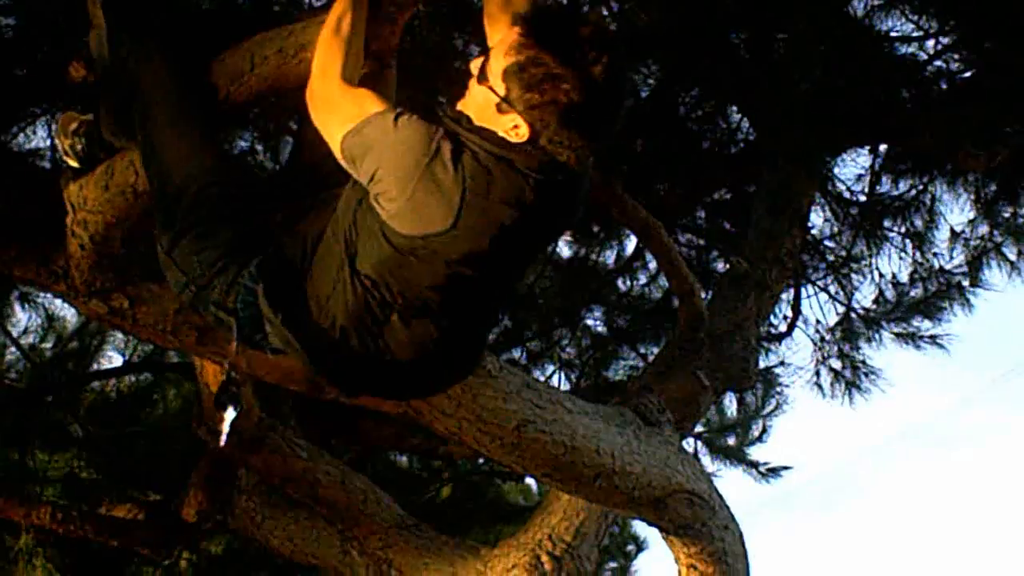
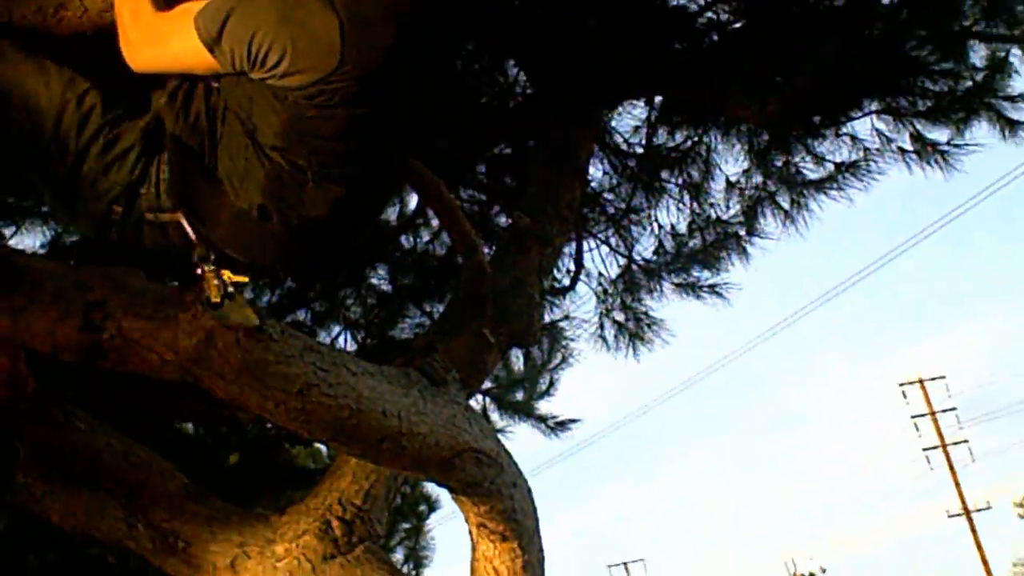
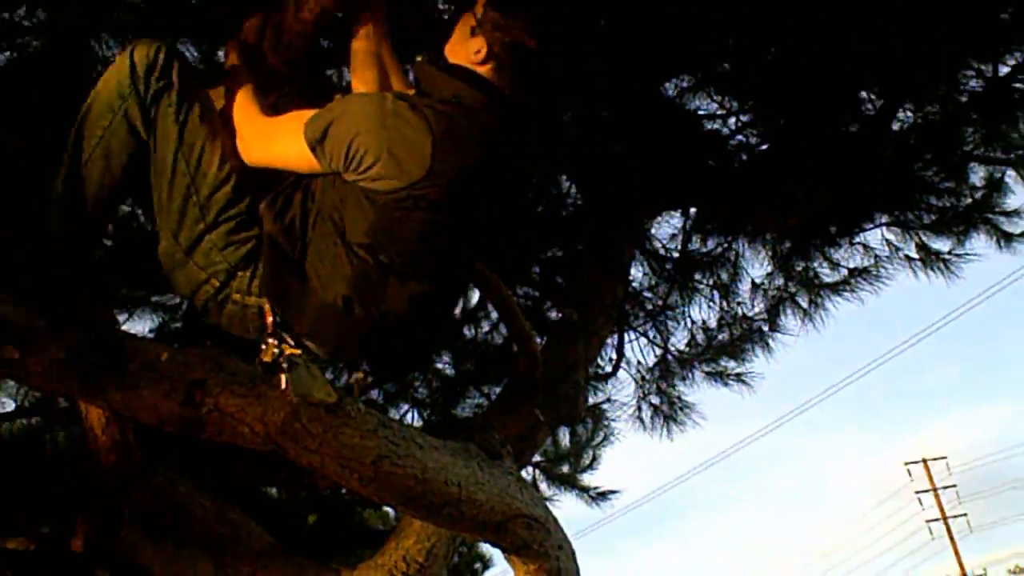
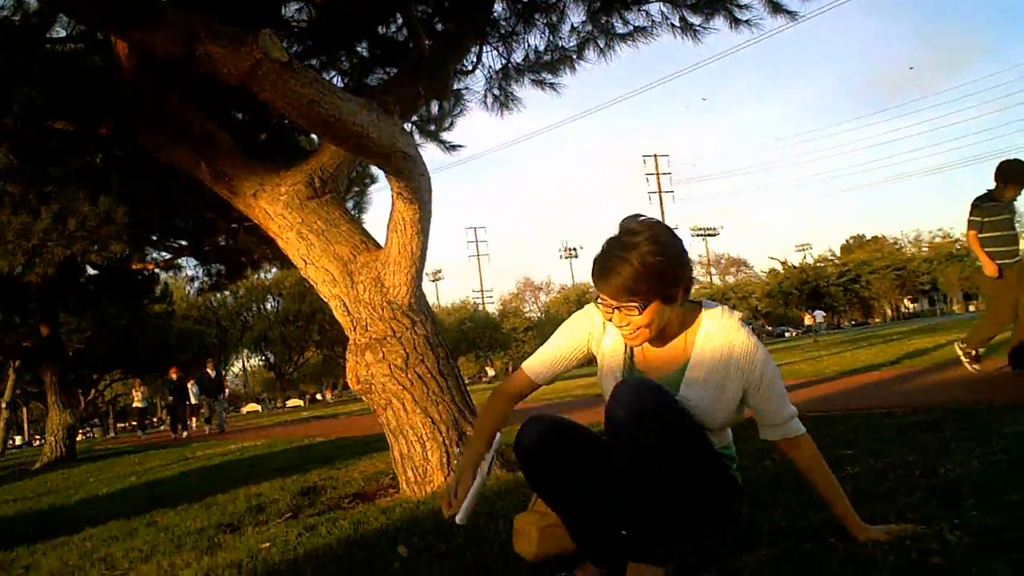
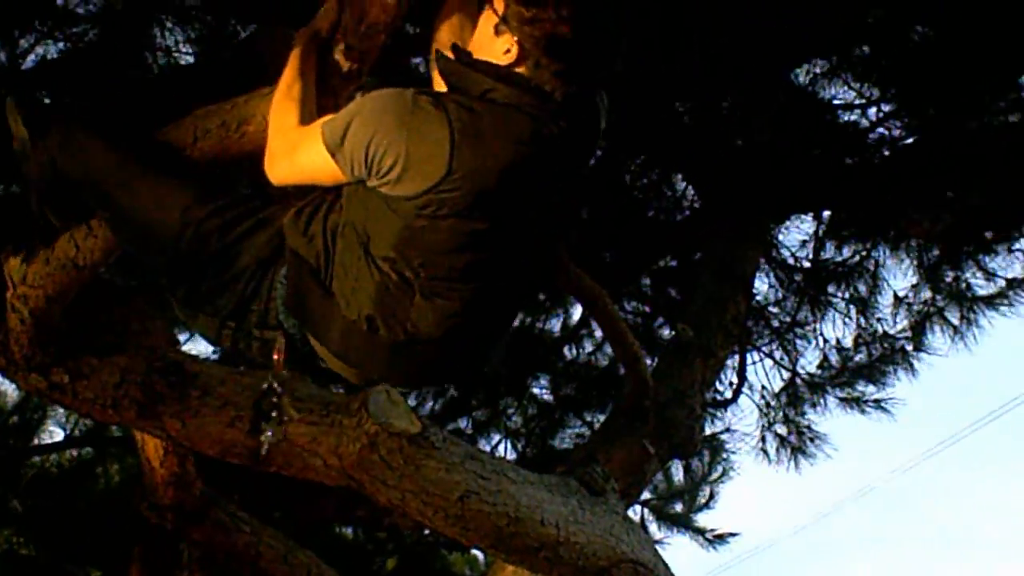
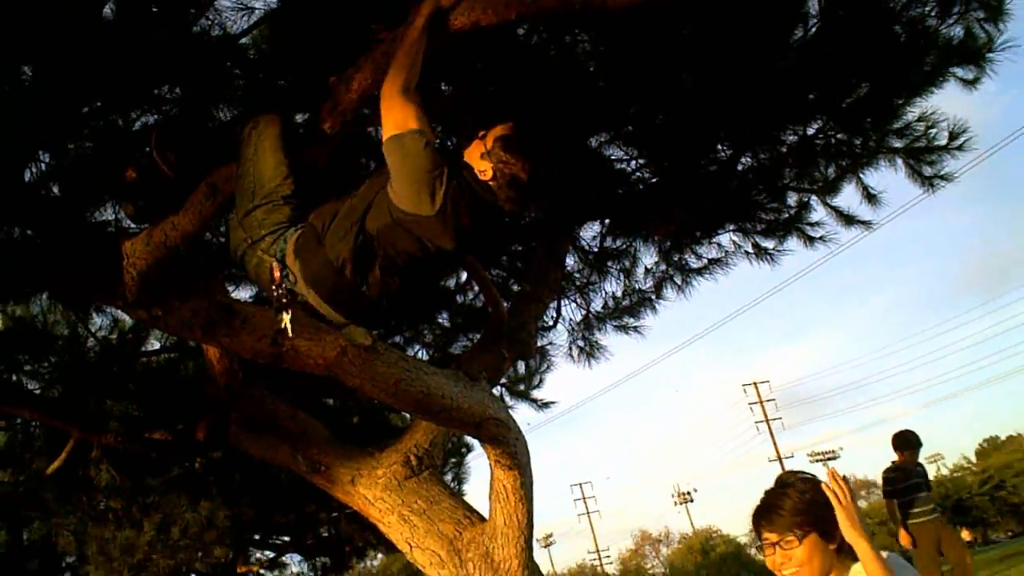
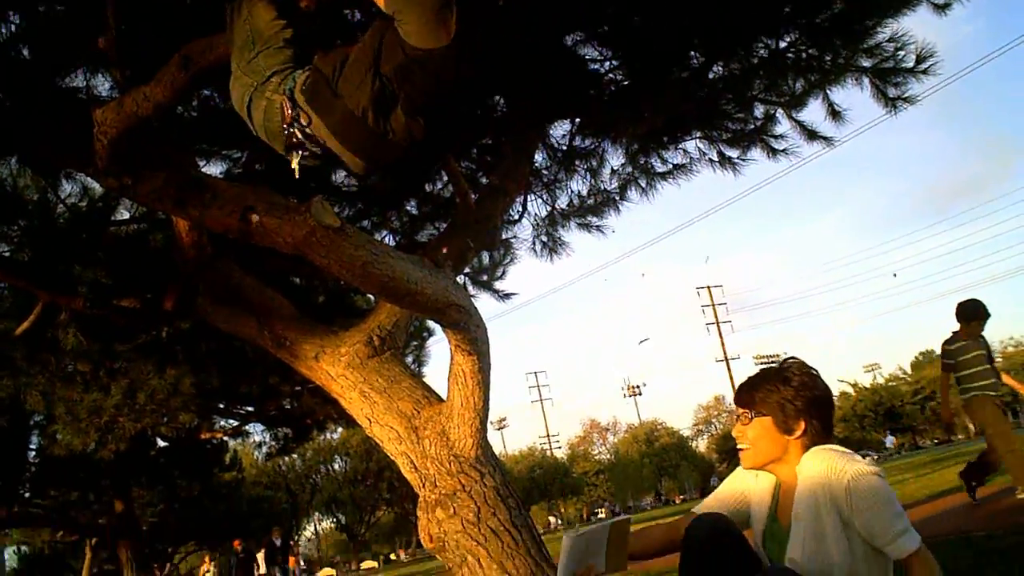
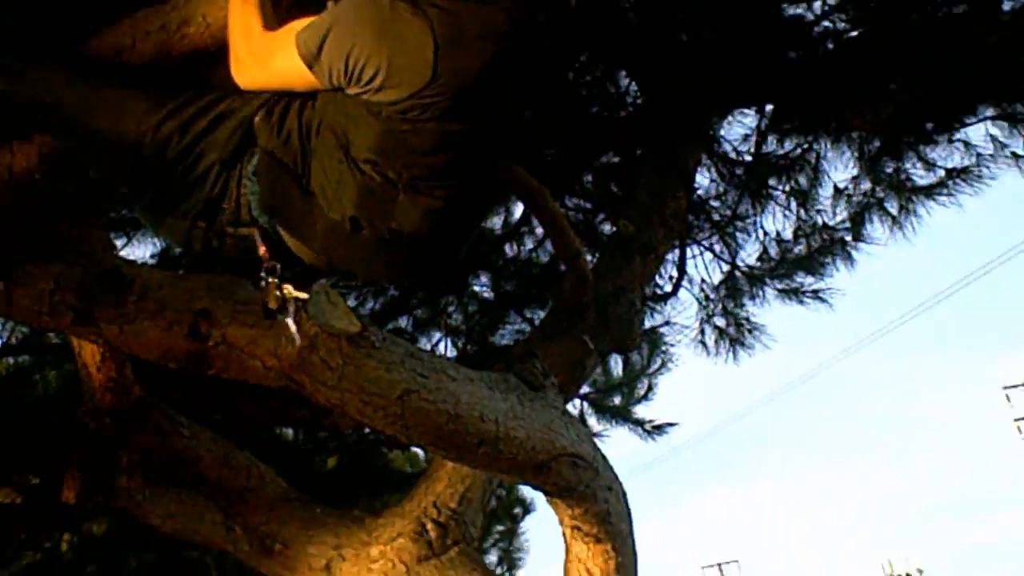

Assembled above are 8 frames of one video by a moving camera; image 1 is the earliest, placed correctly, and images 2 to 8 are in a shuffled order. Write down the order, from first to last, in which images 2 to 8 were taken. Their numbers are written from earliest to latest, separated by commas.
5, 8, 2, 3, 6, 7, 4
